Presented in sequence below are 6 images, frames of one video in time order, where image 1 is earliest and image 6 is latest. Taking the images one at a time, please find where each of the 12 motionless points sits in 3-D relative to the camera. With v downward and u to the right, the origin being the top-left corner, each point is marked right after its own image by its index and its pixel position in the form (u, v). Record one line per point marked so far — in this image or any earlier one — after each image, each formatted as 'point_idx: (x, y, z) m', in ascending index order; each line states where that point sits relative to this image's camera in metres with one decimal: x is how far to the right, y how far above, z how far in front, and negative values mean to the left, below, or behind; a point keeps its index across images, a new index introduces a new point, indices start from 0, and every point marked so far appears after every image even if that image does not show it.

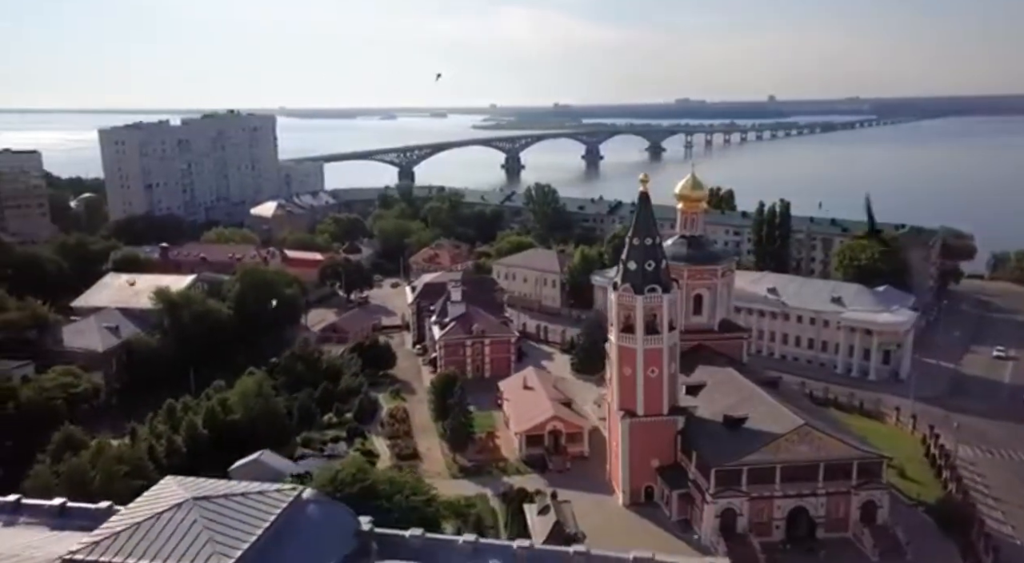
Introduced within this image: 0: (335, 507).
0: (-2.1, -2.6, +8.8) m
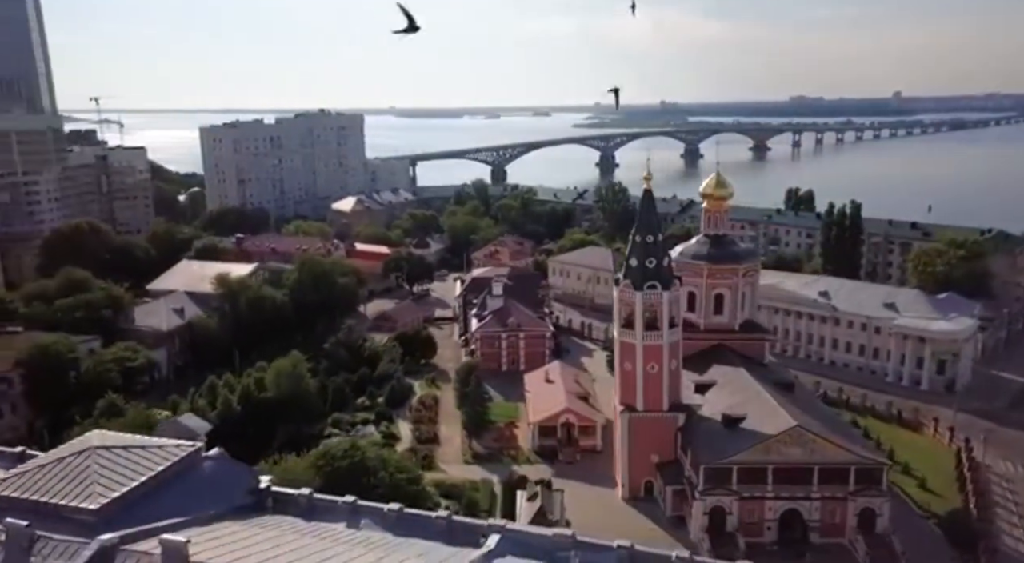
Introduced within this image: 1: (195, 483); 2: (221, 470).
0: (-3.6, -2.3, +9.8) m
1: (-3.8, -2.4, +9.1) m
2: (-3.6, -2.4, +9.5) m
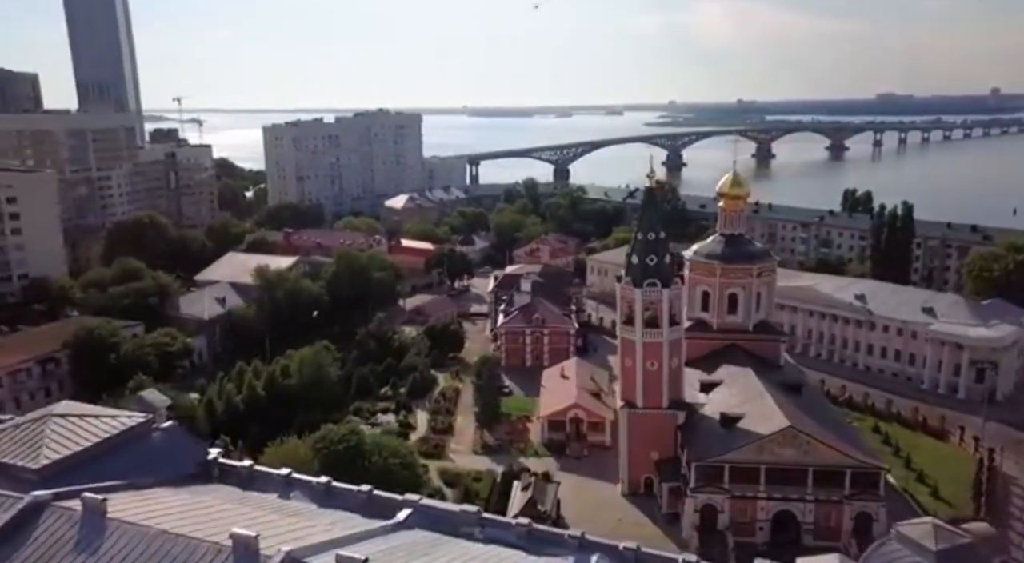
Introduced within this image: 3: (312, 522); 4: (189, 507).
0: (-4.6, -2.1, +10.7) m
1: (-4.8, -2.2, +9.9) m
2: (-4.6, -2.2, +10.4) m
3: (-2.3, -2.8, +8.8) m
4: (-3.7, -2.6, +8.6) m
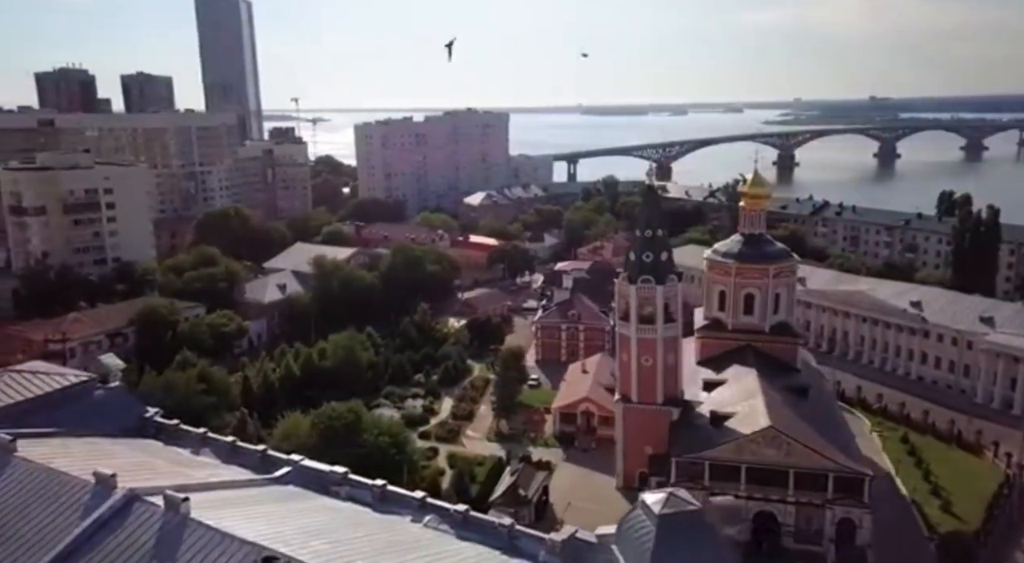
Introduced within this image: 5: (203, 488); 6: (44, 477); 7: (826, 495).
0: (-6.1, -1.8, +12.2) m
1: (-6.4, -1.9, +11.5) m
2: (-6.2, -1.8, +11.9) m
3: (-4.2, -2.5, +10.1) m
4: (-5.5, -2.3, +10.1) m
5: (-3.8, -2.5, +9.2) m
6: (-5.5, -2.3, +9.0) m
7: (+7.7, -5.2, +18.8) m
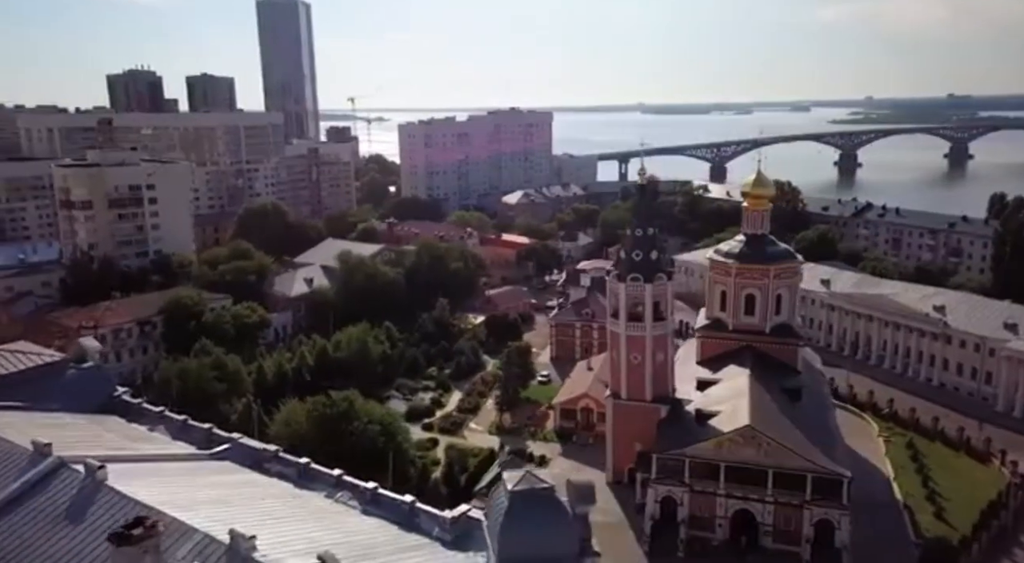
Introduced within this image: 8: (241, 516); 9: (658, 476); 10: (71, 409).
0: (-7.0, -1.6, +13.2) m
1: (-7.4, -1.6, +12.5) m
2: (-7.2, -1.6, +12.9) m
3: (-5.3, -2.4, +10.9) m
4: (-6.7, -2.1, +11.0) m
5: (-5.0, -2.3, +10.0) m
6: (-6.7, -2.1, +9.9) m
7: (+7.2, -5.3, +18.8) m
8: (-3.0, -2.6, +8.5) m
9: (+3.8, -5.1, +19.9) m
10: (-7.1, -2.1, +12.6) m
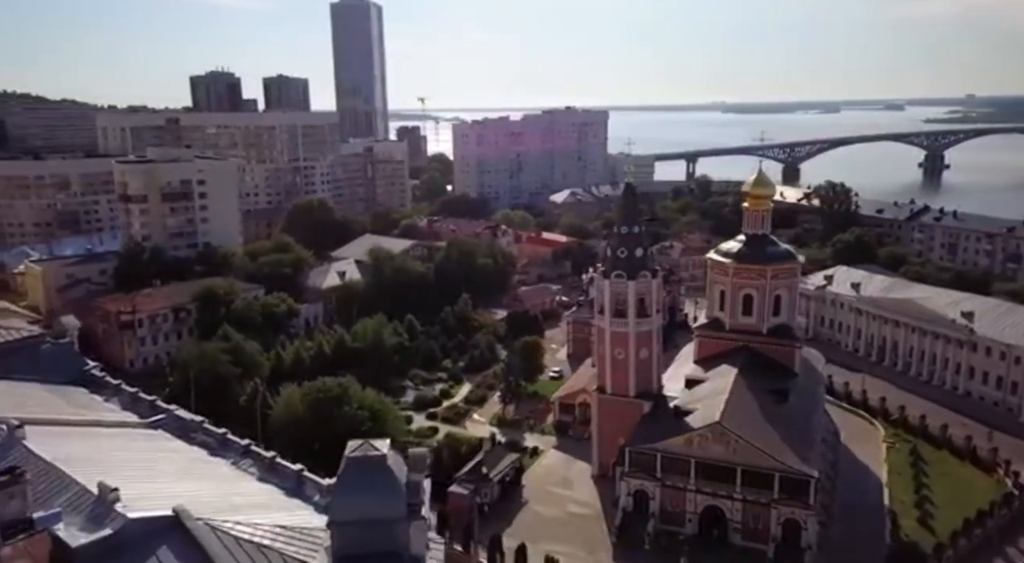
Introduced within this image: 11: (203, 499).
0: (-8.2, -1.3, +14.5) m
1: (-8.7, -1.3, +13.9) m
2: (-8.4, -1.3, +14.3) m
3: (-6.7, -2.1, +12.1) m
4: (-8.1, -1.8, +12.3) m
5: (-6.5, -2.1, +11.2) m
6: (-8.2, -1.8, +11.2) m
7: (+6.4, -5.2, +18.7) m
8: (-4.7, -2.4, +9.4) m
9: (+3.1, -5.0, +20.2) m
10: (-8.3, -1.8, +13.9) m
11: (-3.6, -2.6, +9.1) m
